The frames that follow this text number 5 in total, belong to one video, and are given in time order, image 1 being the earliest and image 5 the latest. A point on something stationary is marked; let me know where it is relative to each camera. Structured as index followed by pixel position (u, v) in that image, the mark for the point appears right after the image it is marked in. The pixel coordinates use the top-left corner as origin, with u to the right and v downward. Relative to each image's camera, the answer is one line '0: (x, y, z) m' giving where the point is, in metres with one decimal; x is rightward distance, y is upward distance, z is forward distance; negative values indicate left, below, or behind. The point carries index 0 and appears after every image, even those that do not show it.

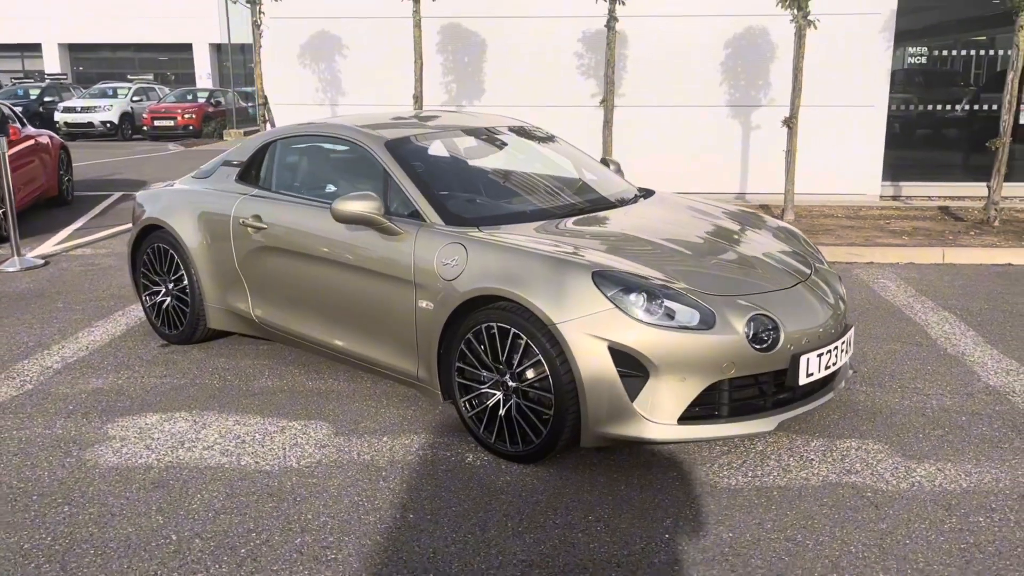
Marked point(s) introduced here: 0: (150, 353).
0: (-1.9, -0.4, +4.9) m
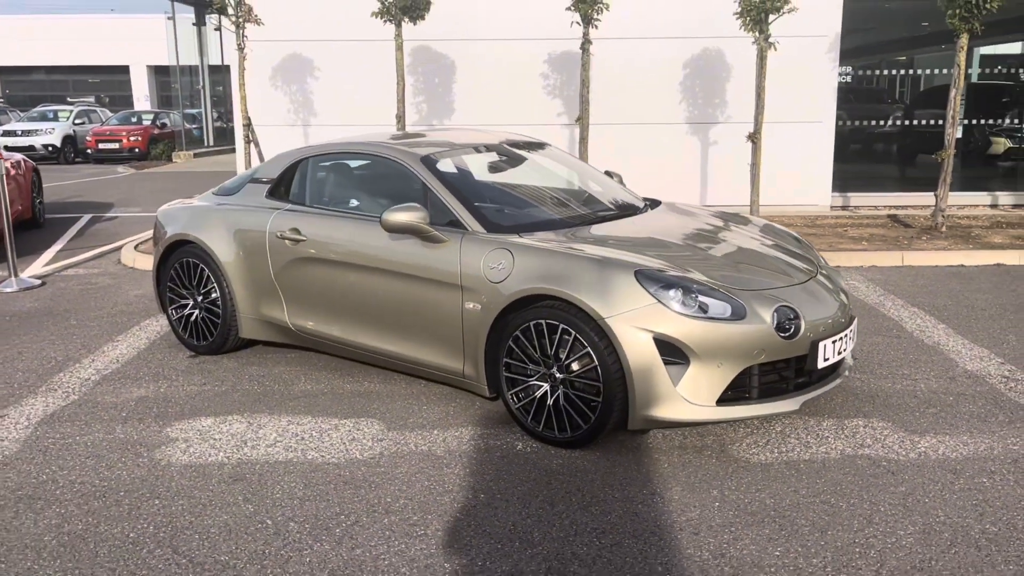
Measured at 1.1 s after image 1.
0: (-1.8, -0.4, +5.1) m
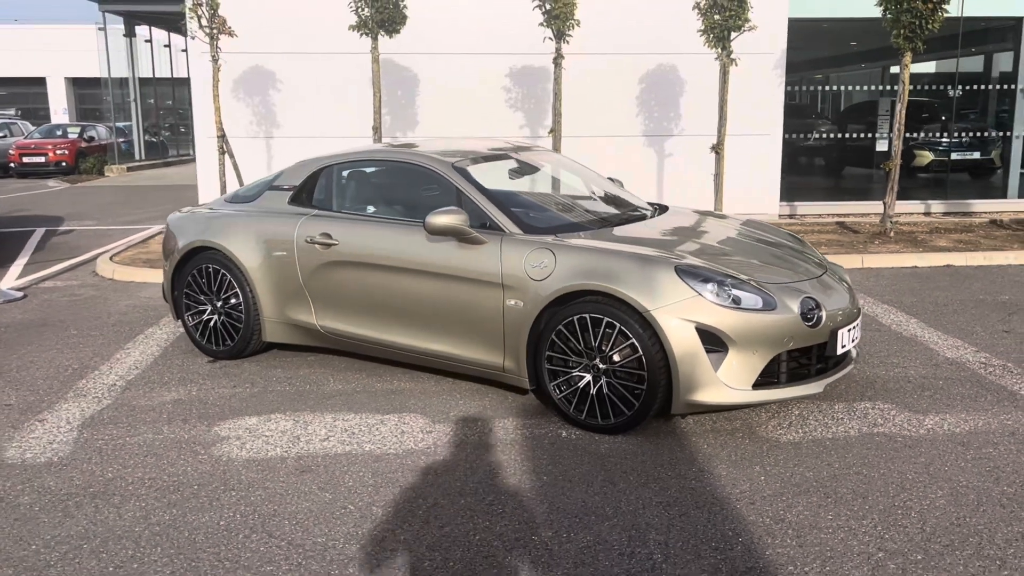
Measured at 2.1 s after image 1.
0: (-1.8, -0.5, +5.2) m
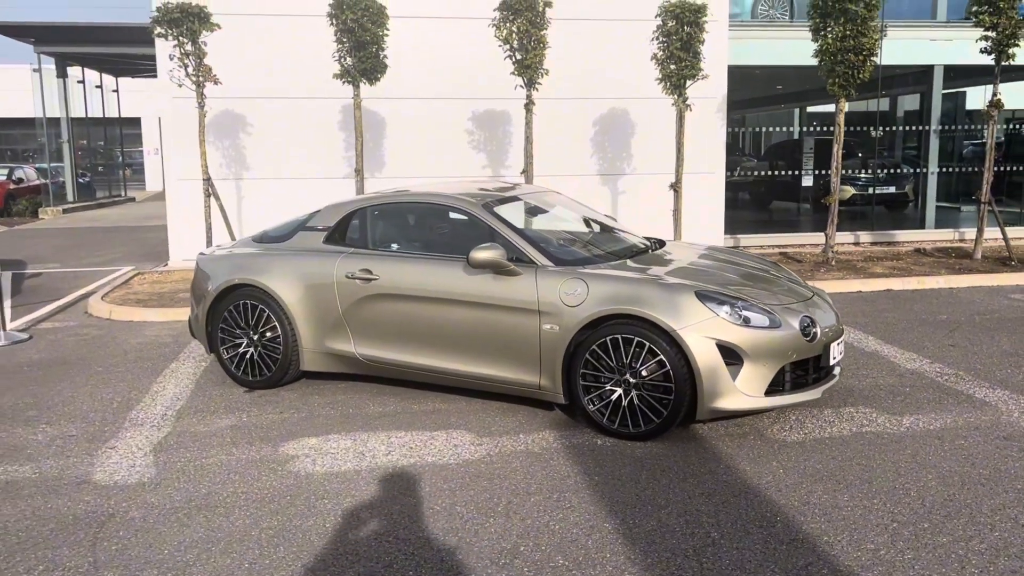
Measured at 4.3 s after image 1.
0: (-1.6, -0.7, +5.5) m
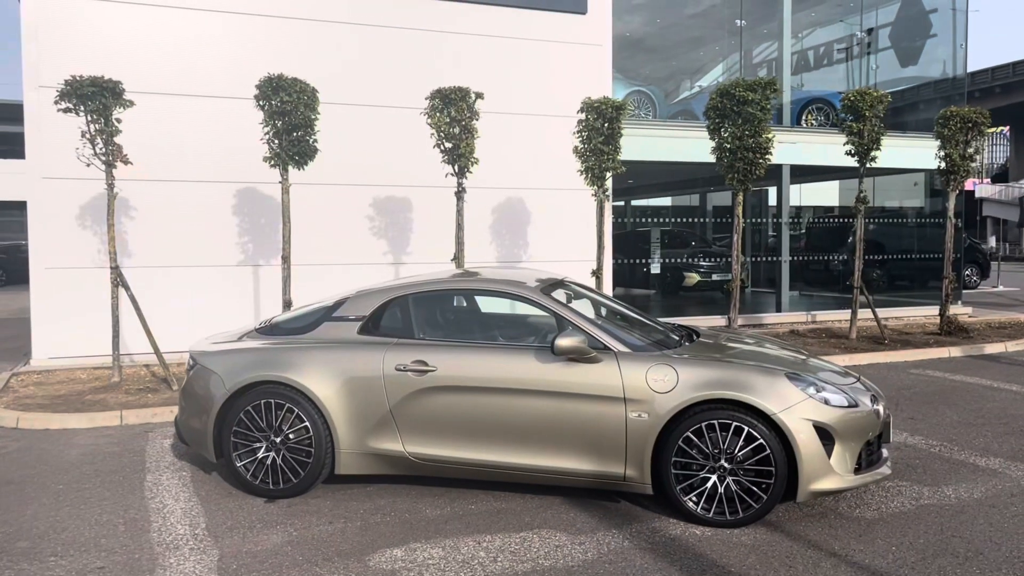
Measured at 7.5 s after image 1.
0: (-1.3, -1.2, +4.9) m
